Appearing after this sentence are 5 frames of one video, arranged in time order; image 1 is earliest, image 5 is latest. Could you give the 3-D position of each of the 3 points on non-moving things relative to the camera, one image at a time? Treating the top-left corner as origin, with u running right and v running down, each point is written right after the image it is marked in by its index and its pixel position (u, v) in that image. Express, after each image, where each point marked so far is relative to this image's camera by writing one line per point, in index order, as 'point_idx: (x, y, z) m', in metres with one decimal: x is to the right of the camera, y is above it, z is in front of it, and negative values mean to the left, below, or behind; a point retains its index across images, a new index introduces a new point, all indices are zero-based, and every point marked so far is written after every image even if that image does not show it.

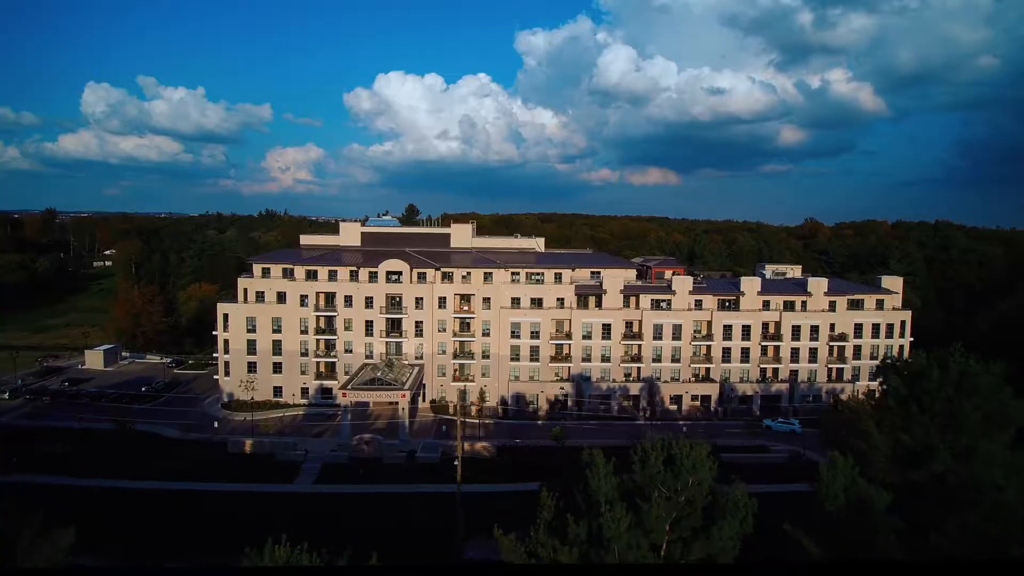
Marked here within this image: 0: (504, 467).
0: (-0.2, -5.0, +16.6) m
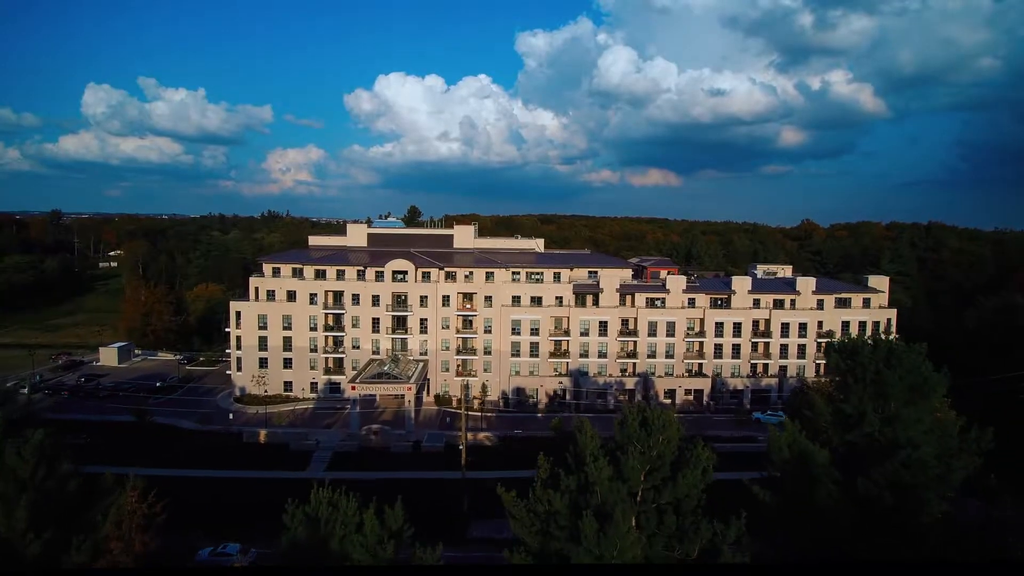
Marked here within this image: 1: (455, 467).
0: (-0.2, -5.0, +17.4) m
1: (-1.6, -5.0, +16.5) m
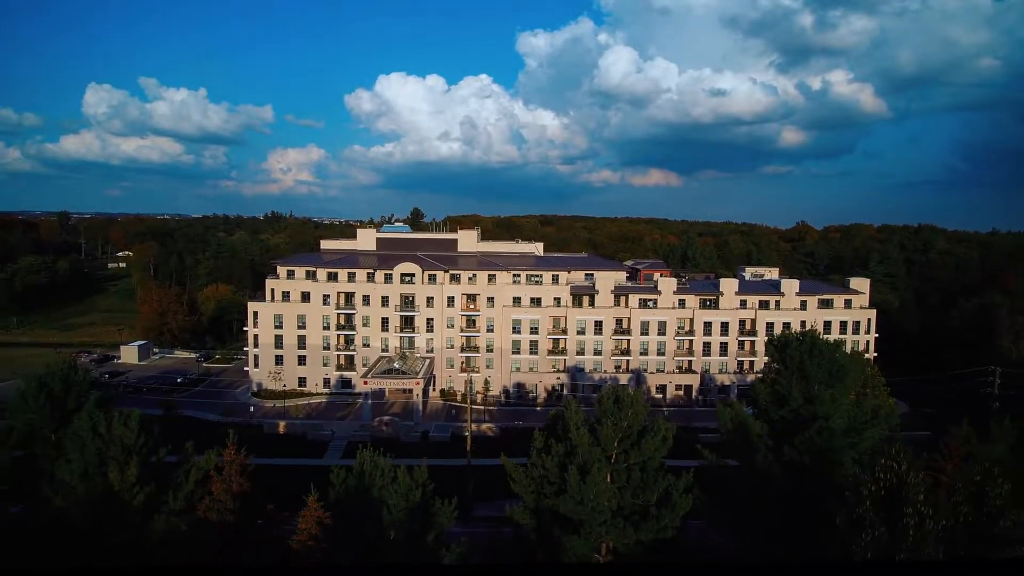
0: (-0.1, -5.0, +18.8) m
1: (-1.6, -5.1, +17.8) m
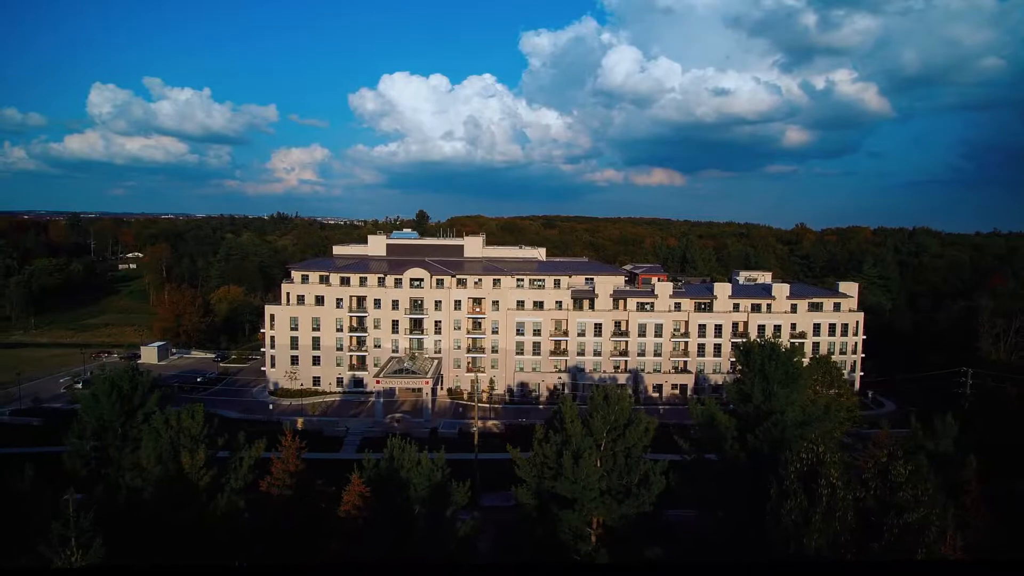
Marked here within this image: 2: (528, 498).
0: (0.0, -5.2, +19.9) m
1: (-1.5, -5.3, +19.0) m
2: (+0.3, -4.0, +11.1) m
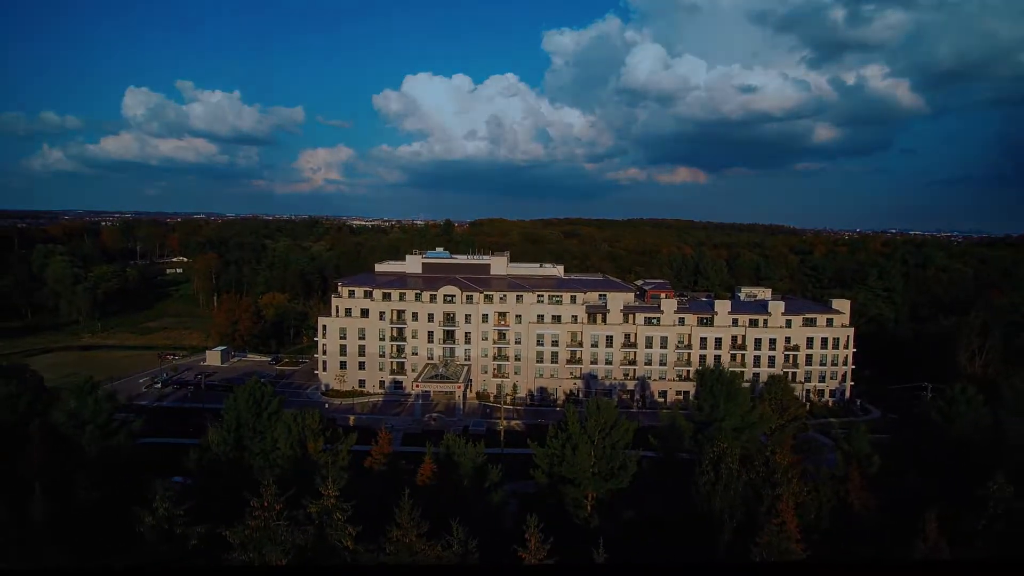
0: (+0.8, -5.9, +23.0) m
1: (-0.7, -6.0, +22.2) m
2: (+0.8, -4.8, +14.2) m
